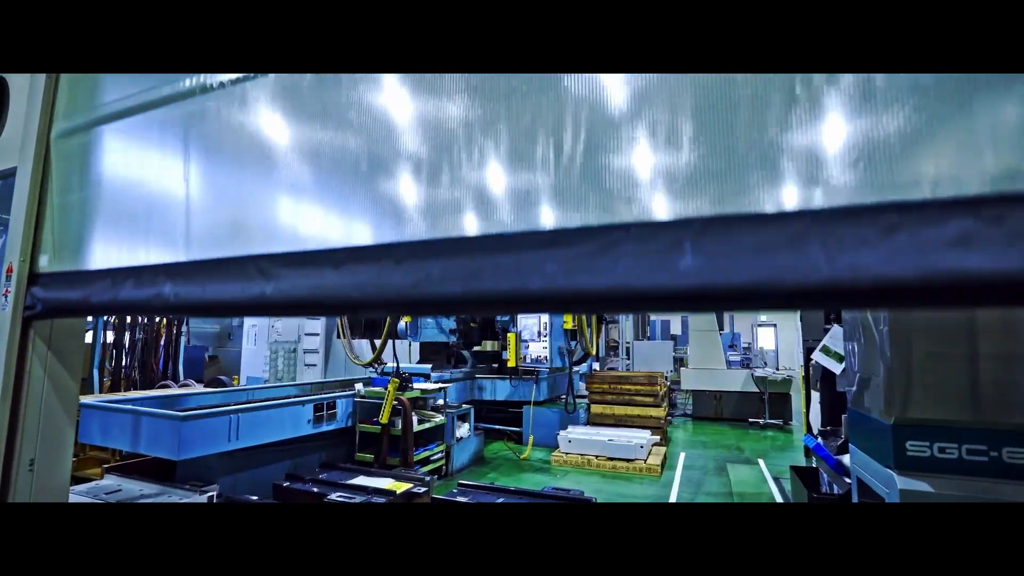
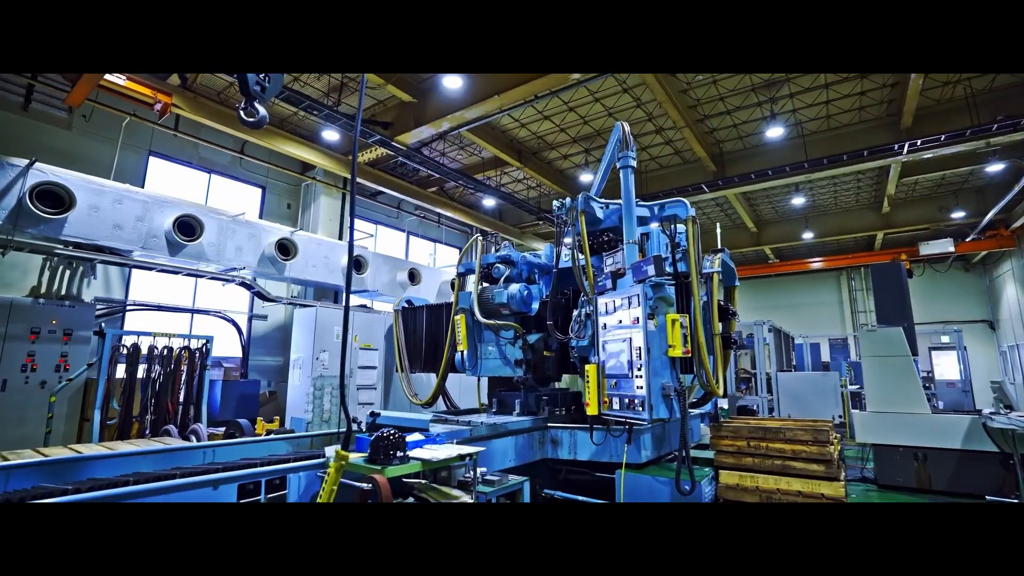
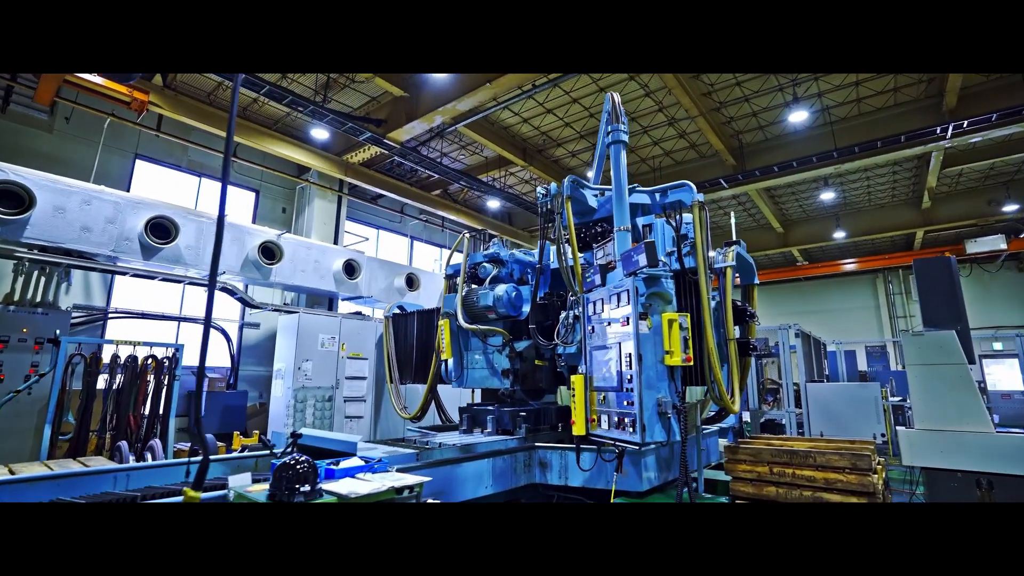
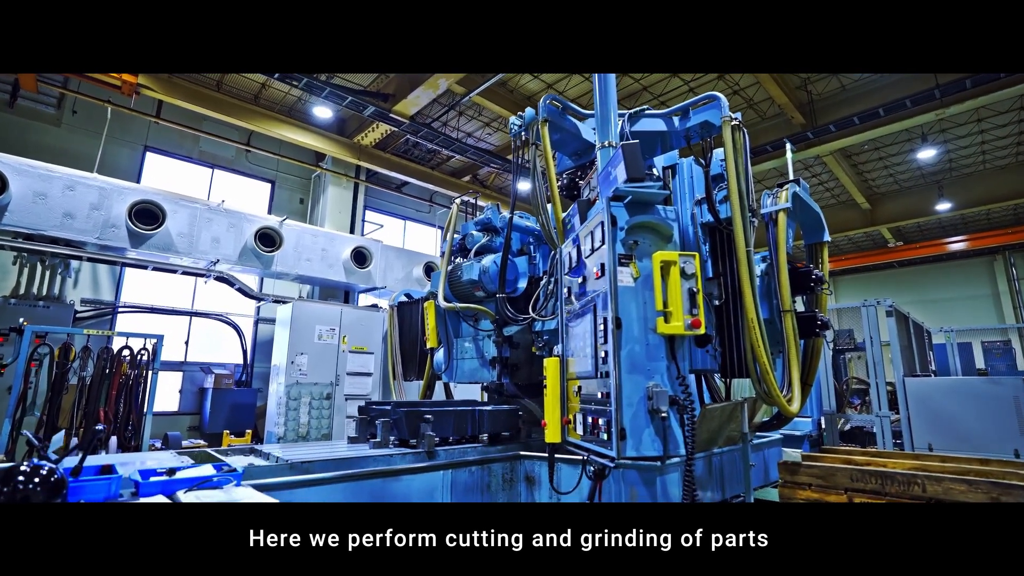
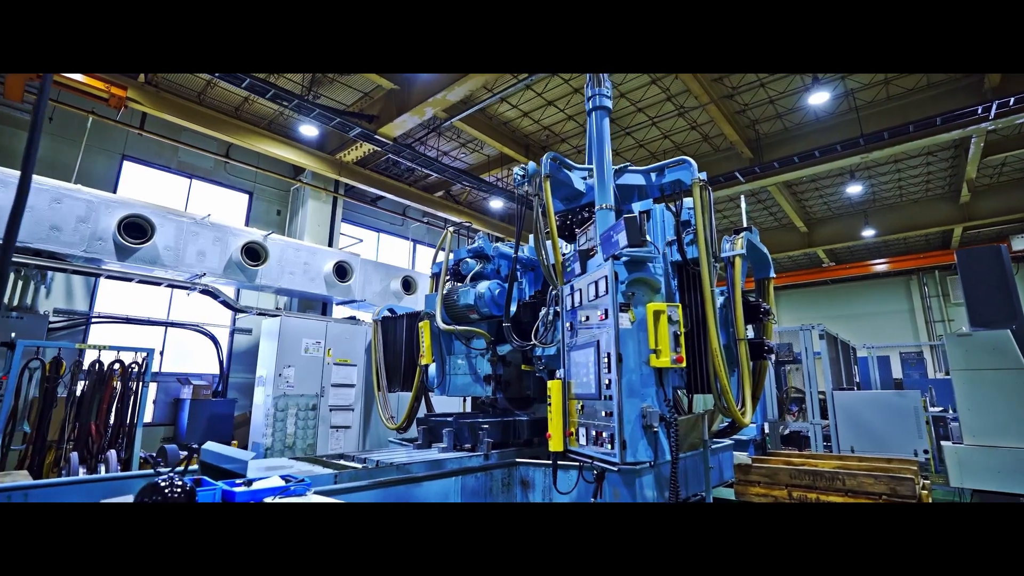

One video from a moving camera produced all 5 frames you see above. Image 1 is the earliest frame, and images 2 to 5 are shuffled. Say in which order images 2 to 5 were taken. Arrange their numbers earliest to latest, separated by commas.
2, 3, 5, 4
